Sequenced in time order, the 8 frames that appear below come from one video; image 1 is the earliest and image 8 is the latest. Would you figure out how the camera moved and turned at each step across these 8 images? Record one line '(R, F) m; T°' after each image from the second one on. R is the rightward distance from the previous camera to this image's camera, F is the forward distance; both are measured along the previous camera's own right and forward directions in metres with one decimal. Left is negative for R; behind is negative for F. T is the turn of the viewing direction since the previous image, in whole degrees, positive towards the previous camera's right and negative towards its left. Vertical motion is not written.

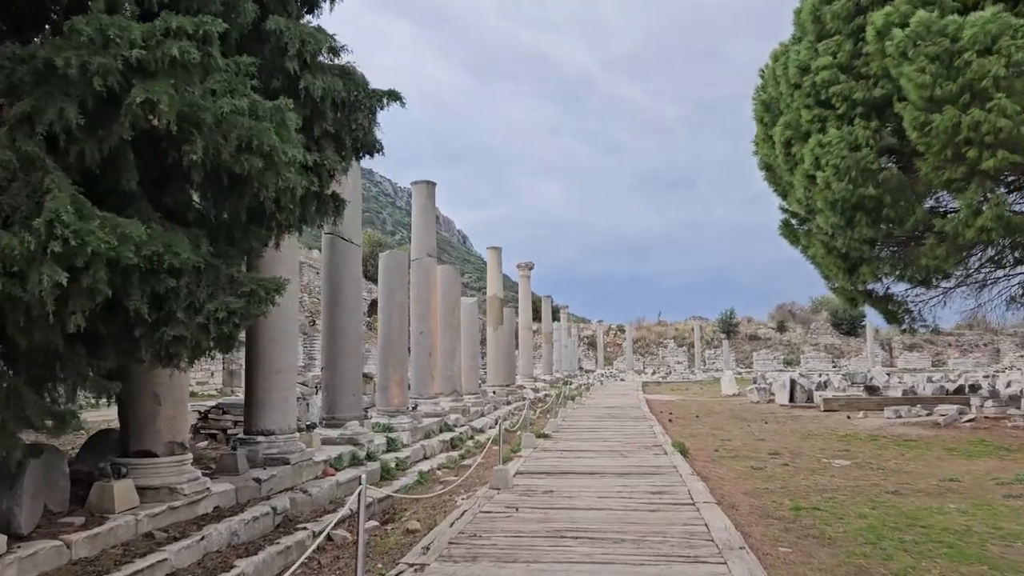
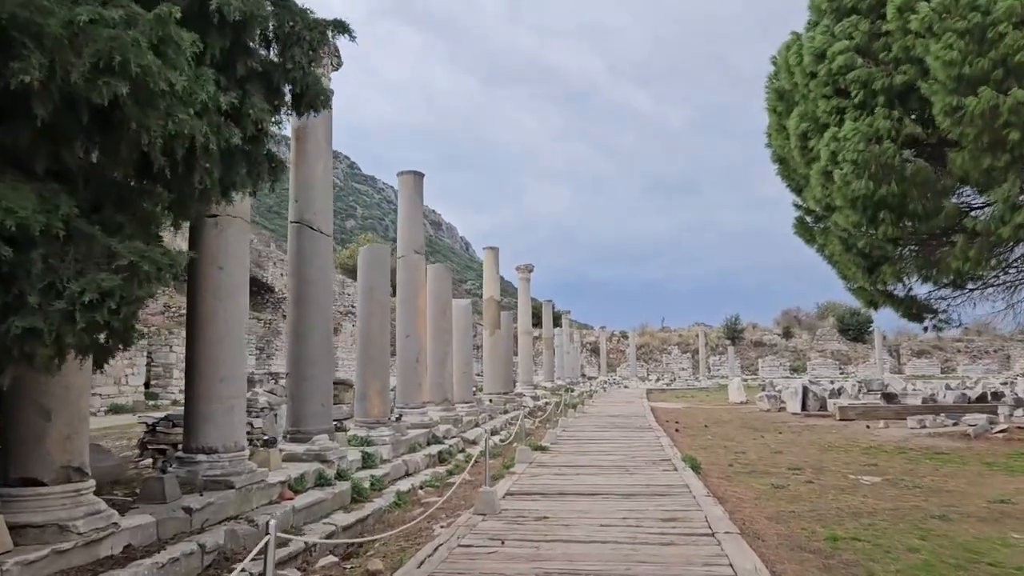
(+0.1, +1.0) m; 0°
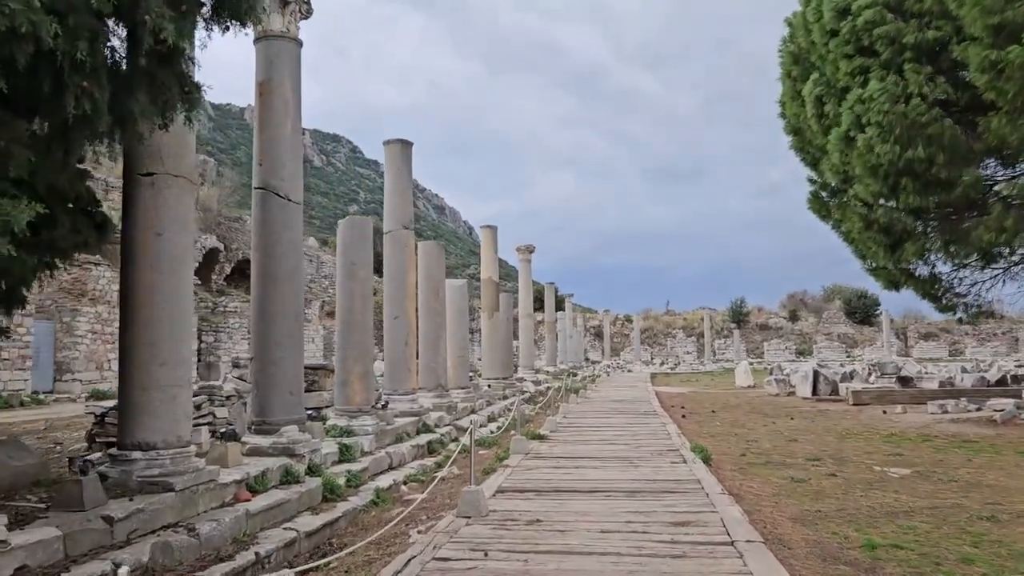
(+0.1, +0.8) m; 0°
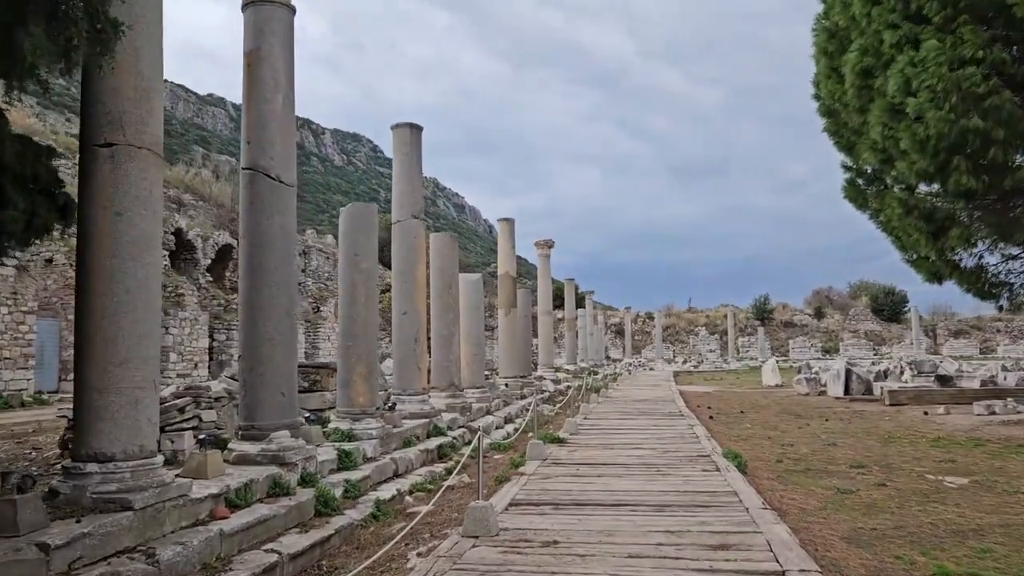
(0.0, +0.7) m; -1°
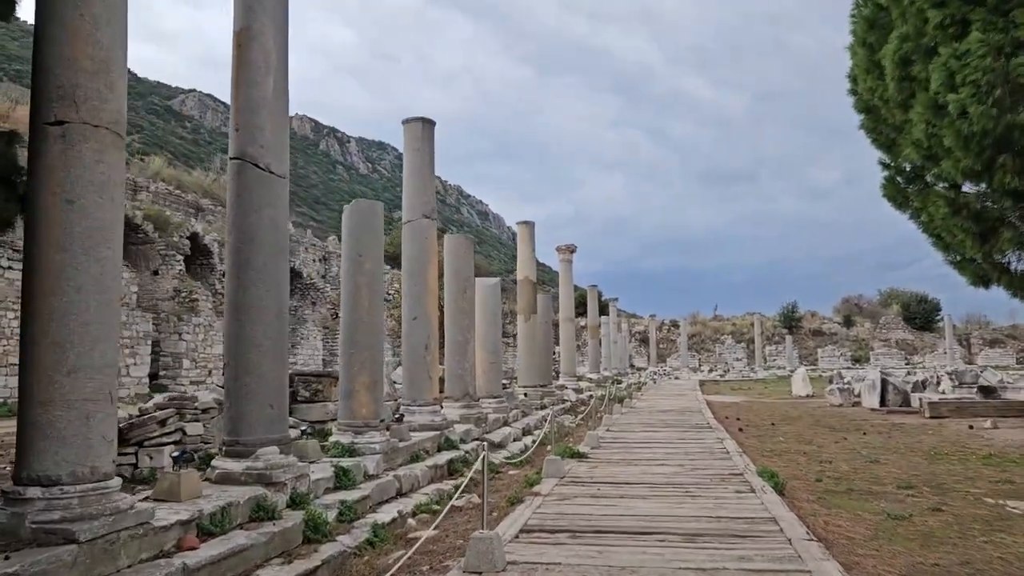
(+0.1, +0.6) m; -2°
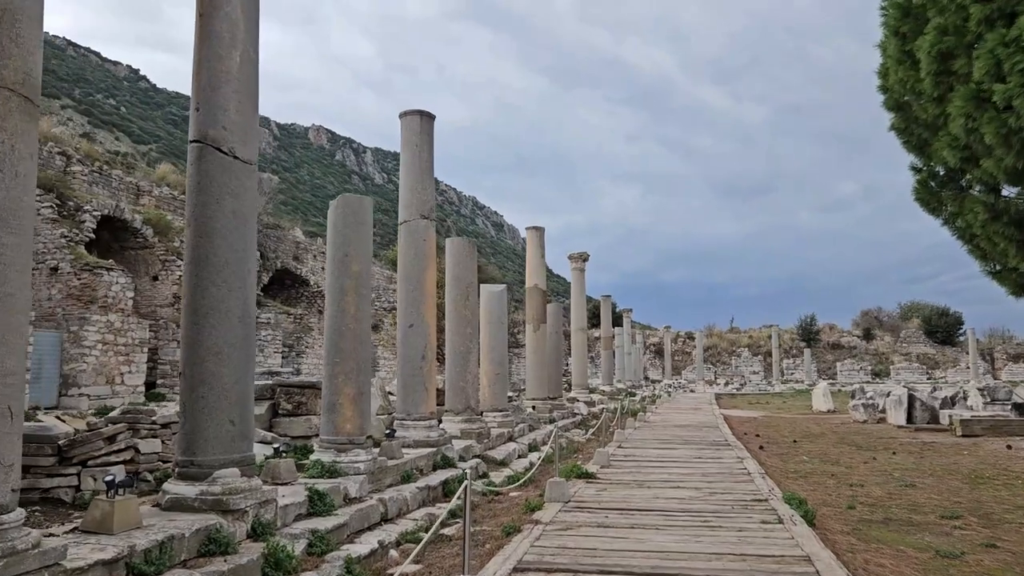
(+0.1, +0.7) m; -1°
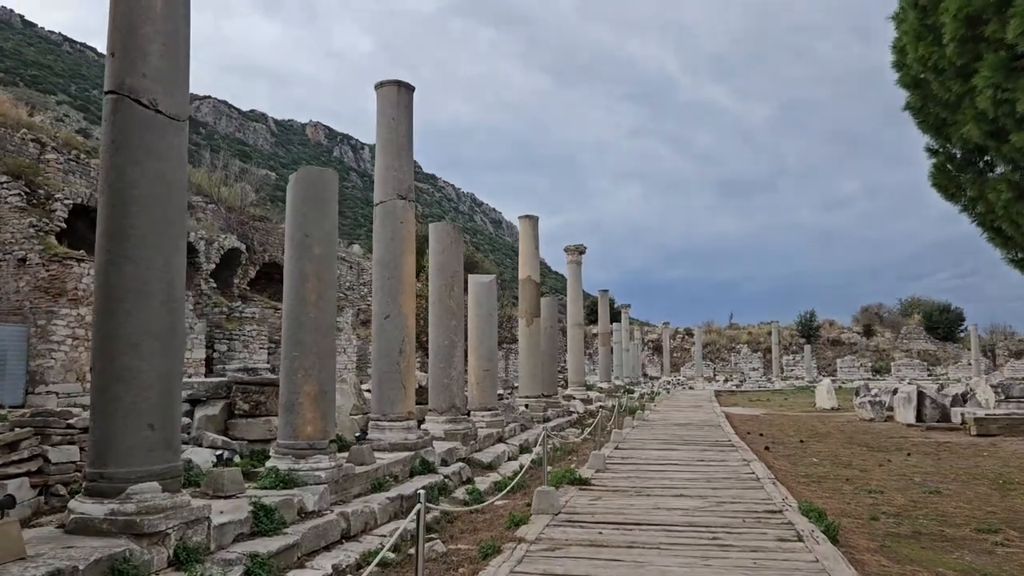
(+0.1, +0.8) m; 0°
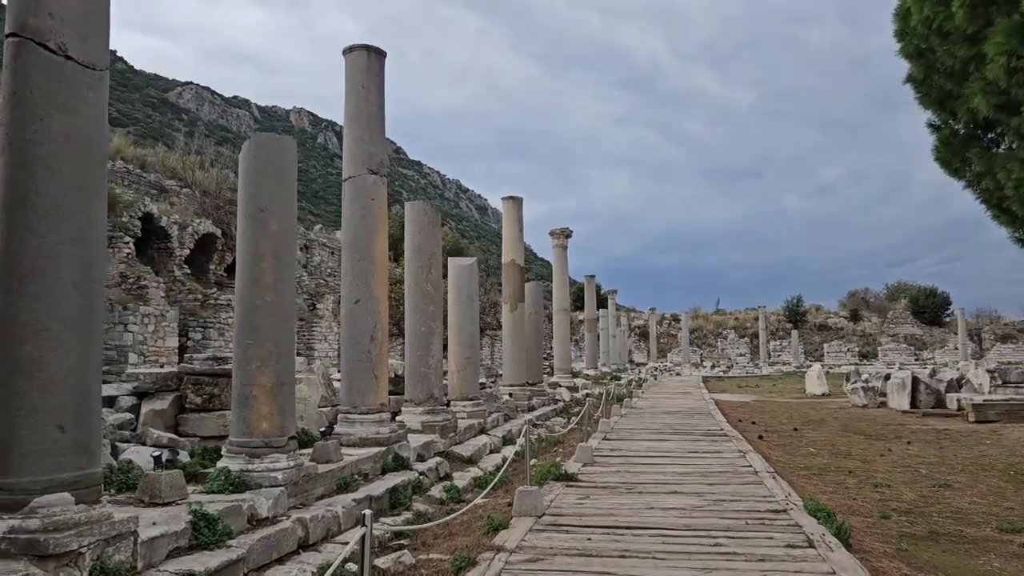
(+0.1, +0.6) m; +1°
